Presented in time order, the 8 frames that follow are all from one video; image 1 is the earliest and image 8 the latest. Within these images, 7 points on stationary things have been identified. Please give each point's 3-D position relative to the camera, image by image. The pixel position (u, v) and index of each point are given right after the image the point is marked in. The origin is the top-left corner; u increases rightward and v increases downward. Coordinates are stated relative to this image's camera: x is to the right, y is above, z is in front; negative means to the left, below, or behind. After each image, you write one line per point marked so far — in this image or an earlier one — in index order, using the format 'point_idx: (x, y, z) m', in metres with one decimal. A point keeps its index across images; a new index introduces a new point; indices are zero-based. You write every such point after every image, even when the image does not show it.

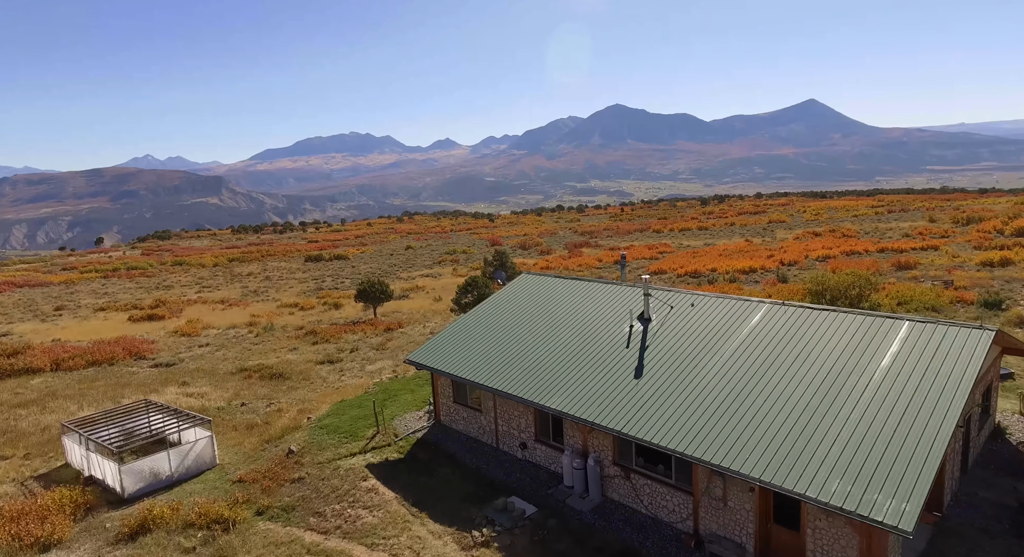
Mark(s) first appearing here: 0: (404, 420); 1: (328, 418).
0: (-2.7, -3.5, +15.3) m
1: (-4.8, -3.7, +16.1) m
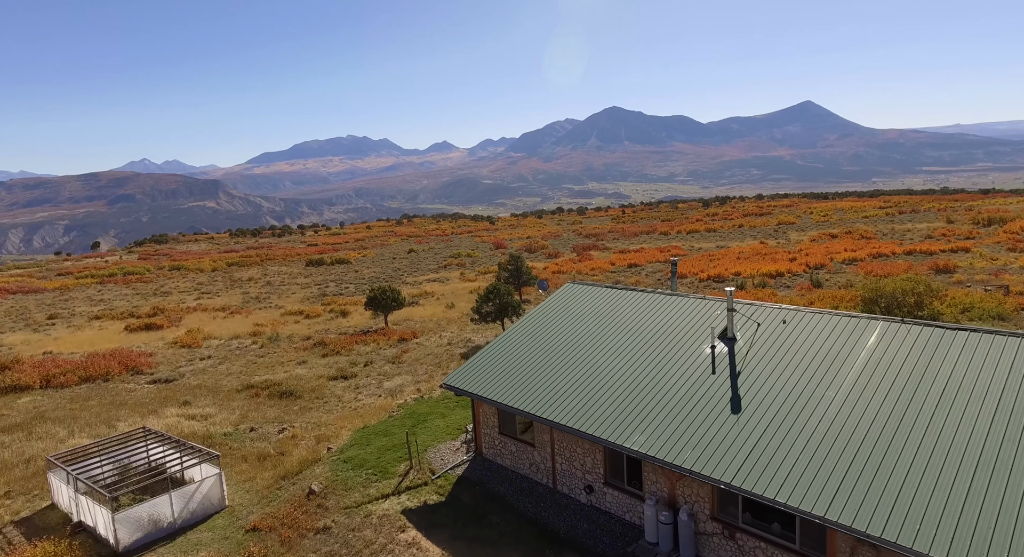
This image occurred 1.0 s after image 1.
0: (-1.6, -3.8, +13.5) m
1: (-3.7, -3.9, +14.2) m
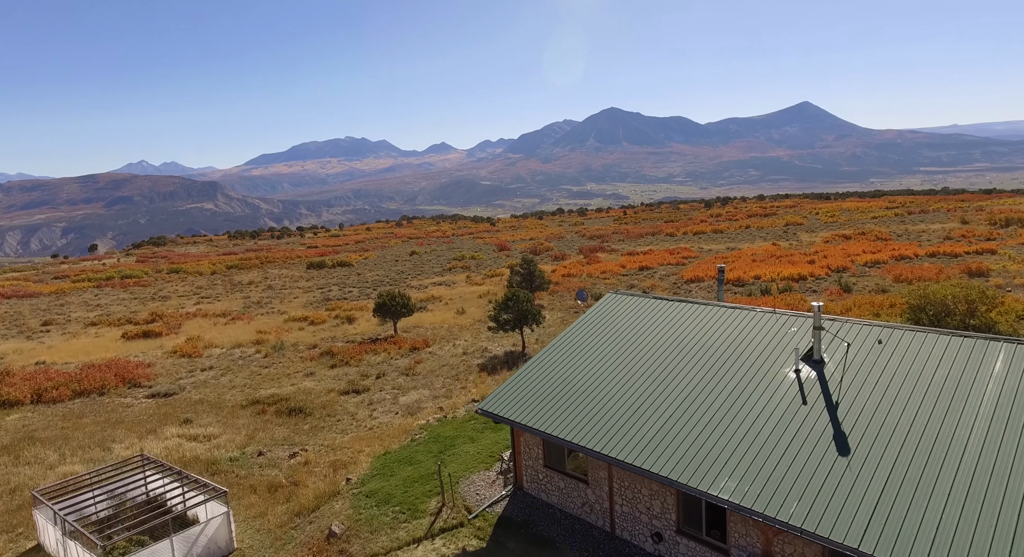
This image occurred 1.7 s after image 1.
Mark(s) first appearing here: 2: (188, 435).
0: (-0.8, -4.0, +12.0) m
1: (-2.9, -4.2, +12.8) m
2: (-9.3, -4.5, +17.8) m
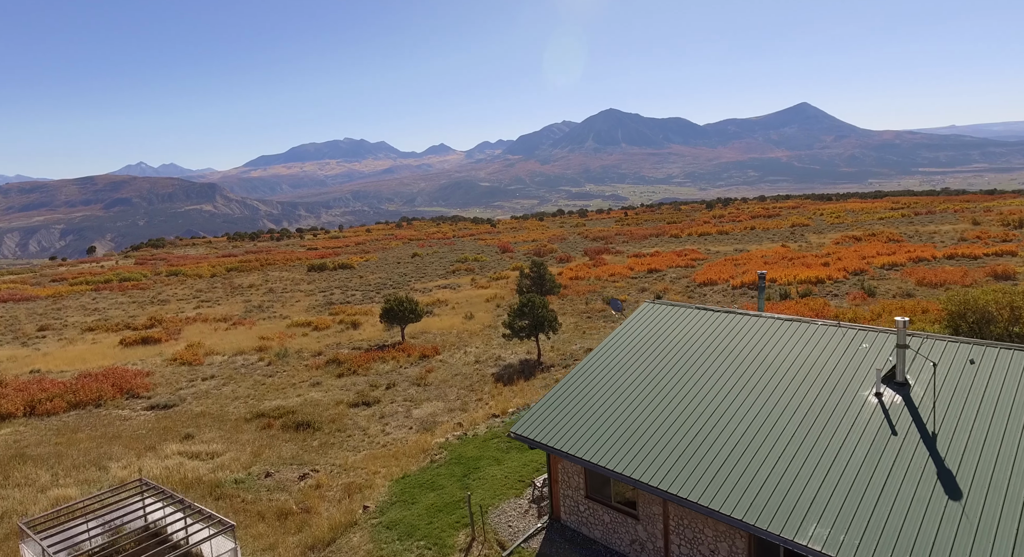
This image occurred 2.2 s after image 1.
0: (-0.1, -4.2, +10.9) m
1: (-2.3, -4.3, +11.7) m
2: (-8.7, -4.7, +16.7) m
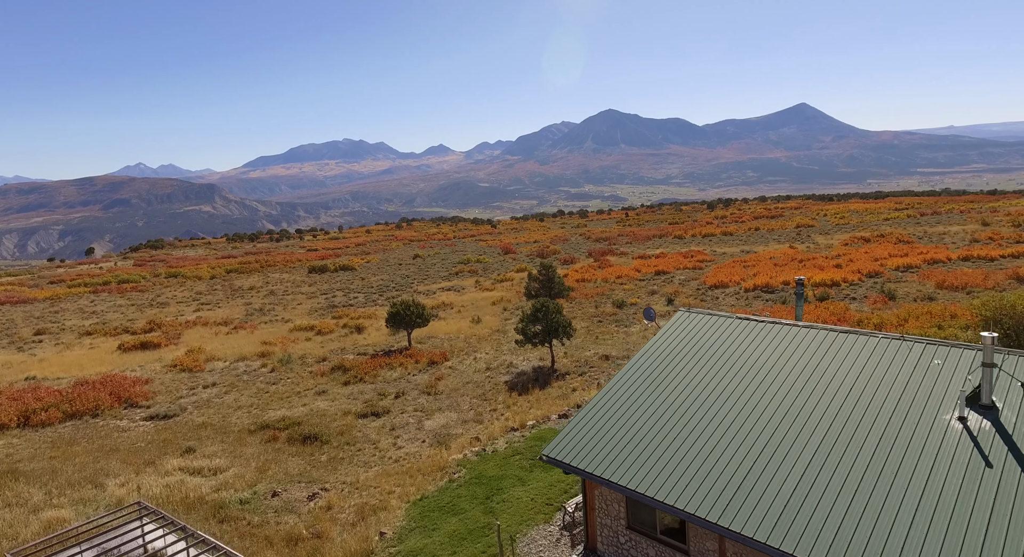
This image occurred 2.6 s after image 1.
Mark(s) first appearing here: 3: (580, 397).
0: (+0.4, -4.3, +10.1) m
1: (-1.8, -4.5, +10.9) m
2: (-8.2, -4.9, +15.8) m
3: (+2.1, -3.5, +18.4) m
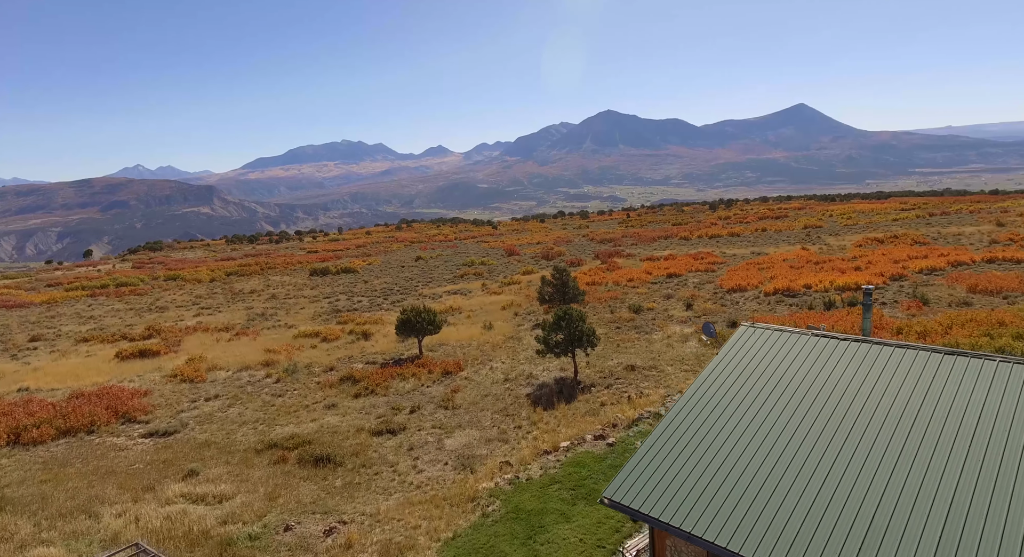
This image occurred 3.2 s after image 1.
0: (+1.1, -4.5, +8.8) m
1: (-1.0, -4.7, +9.5) m
2: (-7.5, -5.1, +14.5) m
3: (+2.8, -3.7, +17.1) m
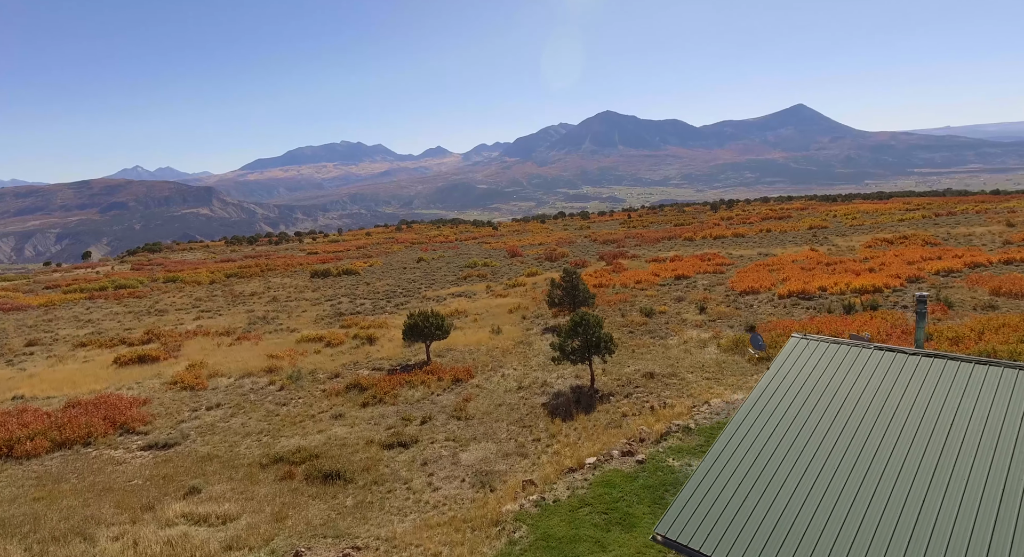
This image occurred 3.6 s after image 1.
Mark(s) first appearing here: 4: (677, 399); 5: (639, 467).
0: (+1.6, -4.6, +7.9) m
1: (-0.5, -4.8, +8.7) m
2: (-7.0, -5.2, +13.6) m
3: (+3.3, -3.9, +16.3) m
4: (+5.0, -3.6, +18.6) m
5: (+2.7, -3.9, +12.9) m
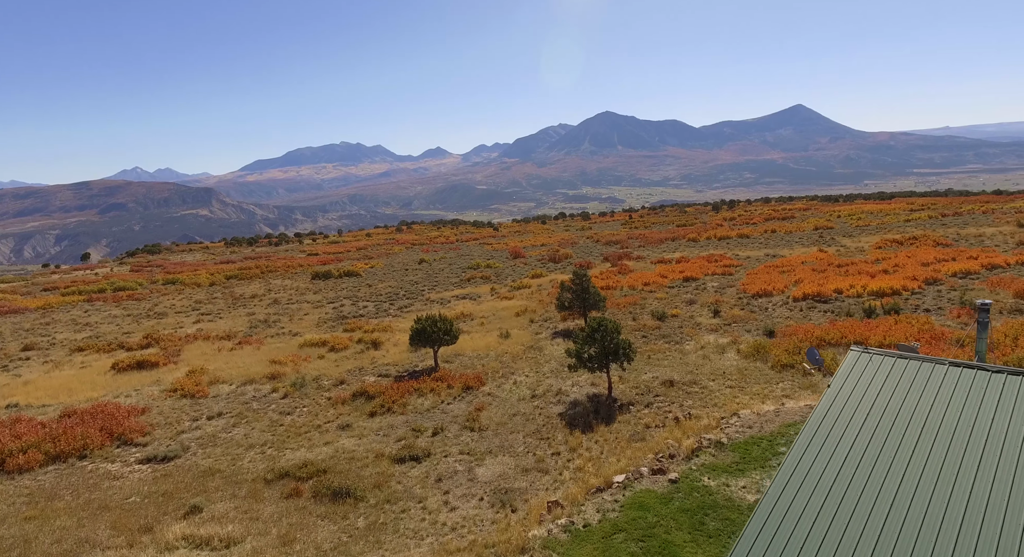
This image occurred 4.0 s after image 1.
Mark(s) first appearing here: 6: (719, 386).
0: (+2.1, -4.8, +7.0) m
1: (0.0, -4.9, +7.8) m
2: (-6.5, -5.4, +12.8) m
3: (+3.8, -4.0, +15.4) m
4: (+5.4, -3.7, +17.7) m
5: (+3.1, -4.1, +12.1) m
6: (+6.7, -3.5, +19.9) m
